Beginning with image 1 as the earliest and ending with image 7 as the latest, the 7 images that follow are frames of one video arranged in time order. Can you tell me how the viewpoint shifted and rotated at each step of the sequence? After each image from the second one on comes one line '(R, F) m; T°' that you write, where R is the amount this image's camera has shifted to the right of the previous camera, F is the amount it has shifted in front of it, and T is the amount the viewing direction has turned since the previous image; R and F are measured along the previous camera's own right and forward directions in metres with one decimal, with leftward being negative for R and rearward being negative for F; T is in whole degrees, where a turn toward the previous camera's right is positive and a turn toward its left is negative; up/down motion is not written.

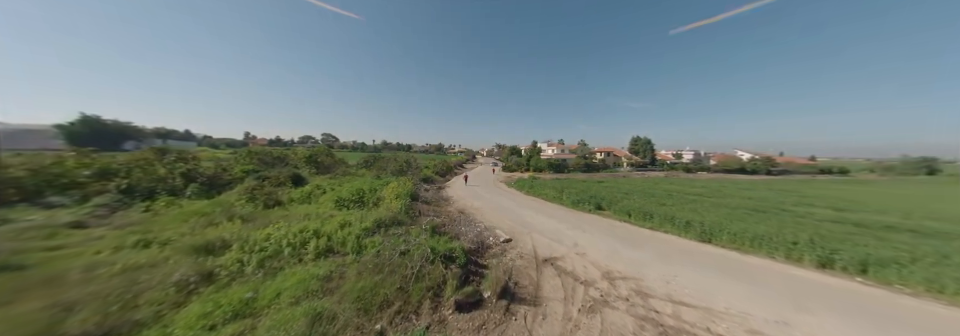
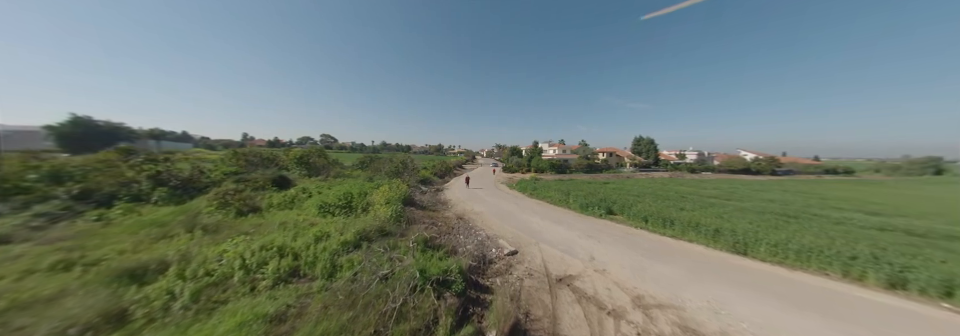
(0.0, +1.0) m; 0°
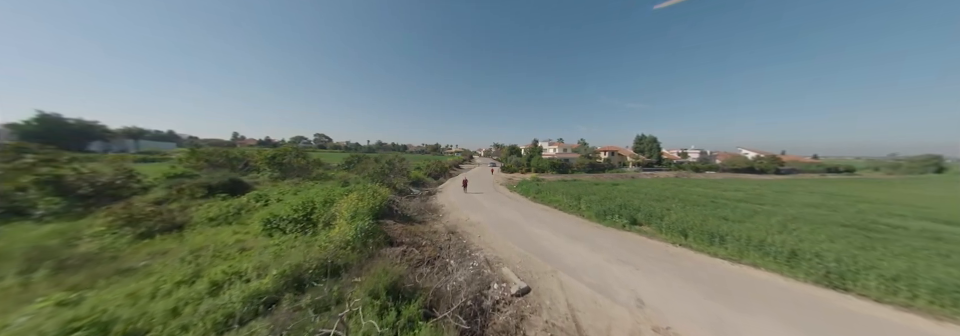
(0.0, +2.1) m; +1°
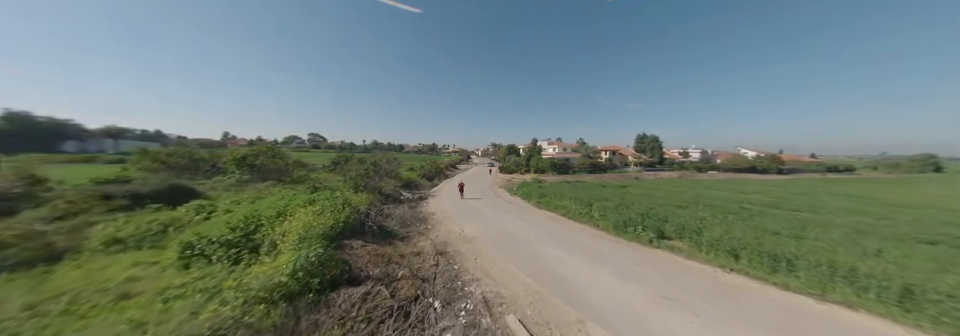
(0.0, +1.7) m; +1°
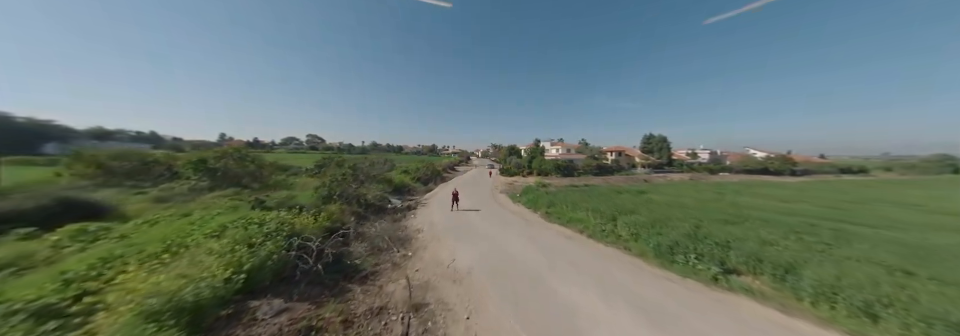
(+0.1, +2.2) m; 0°
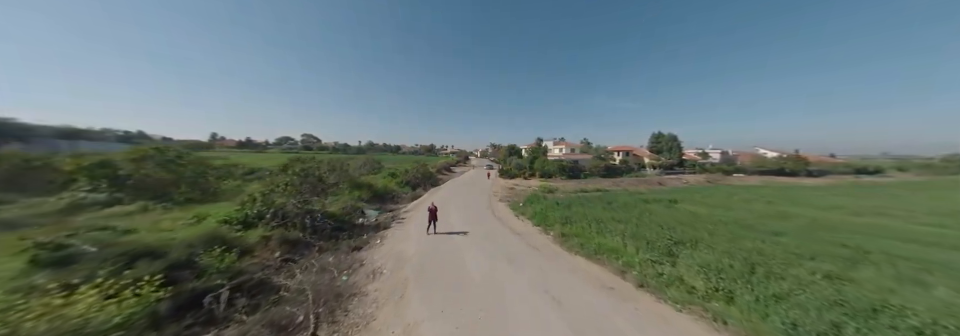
(+0.3, +3.2) m; 0°
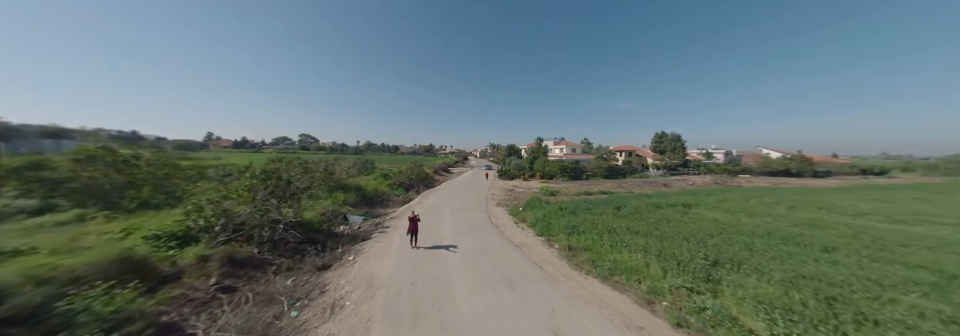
(+0.2, +1.3) m; 0°
